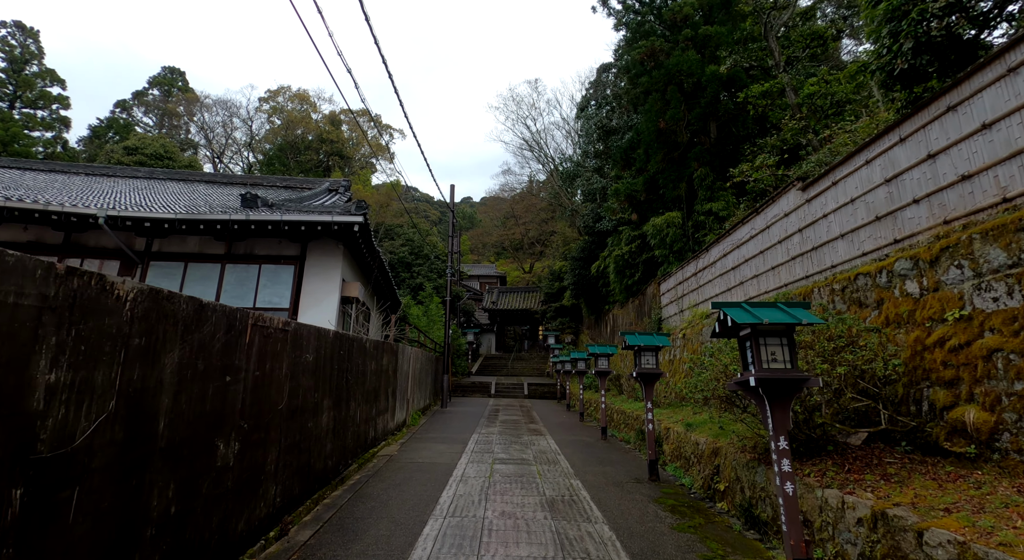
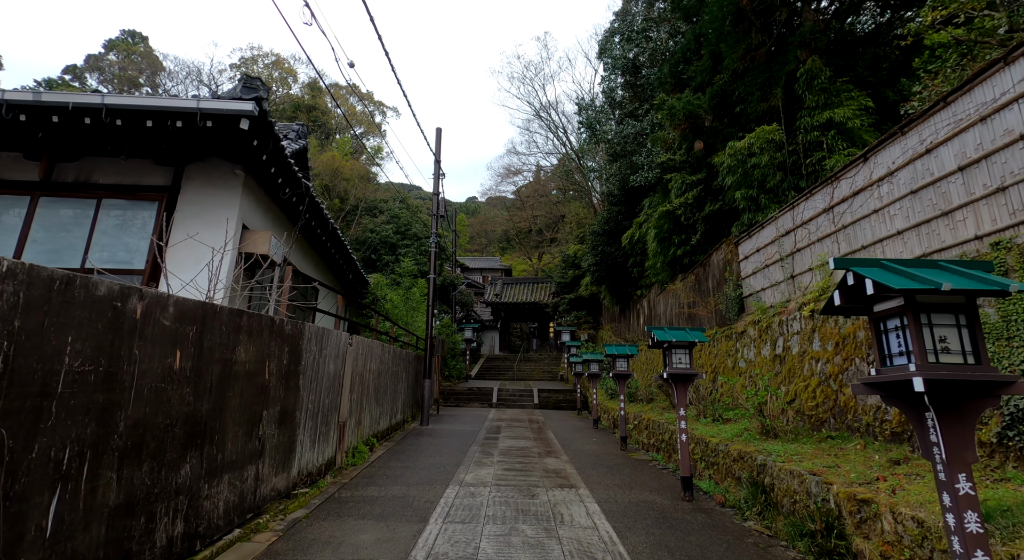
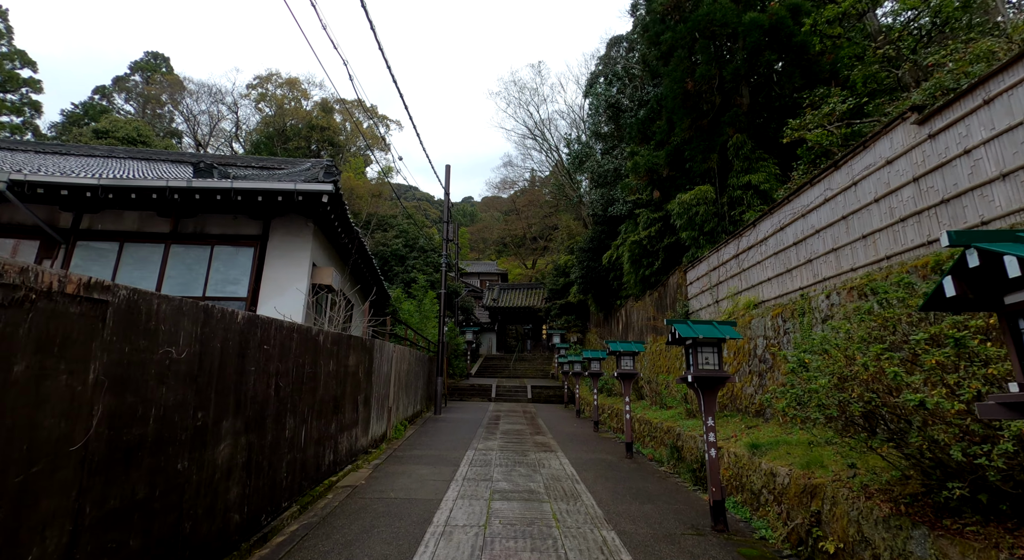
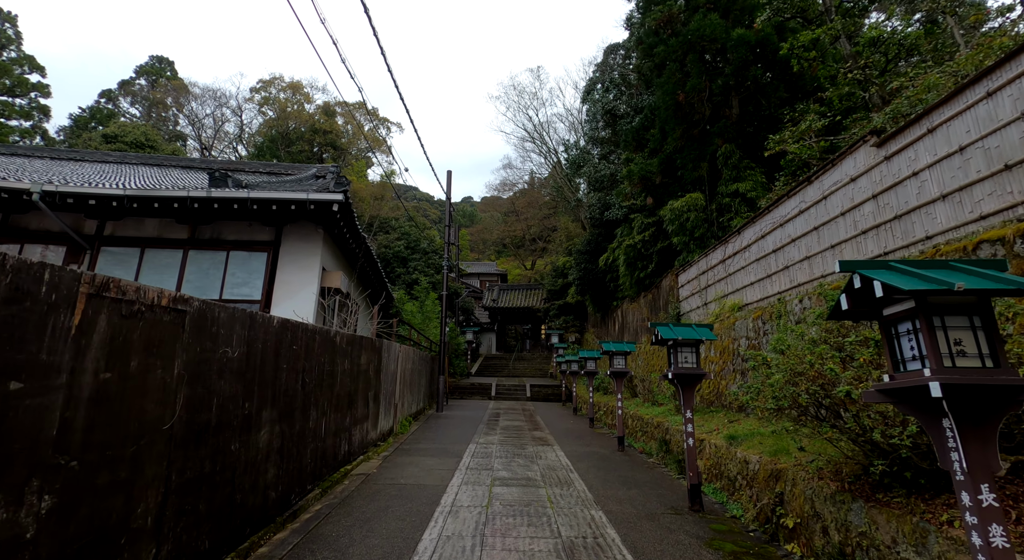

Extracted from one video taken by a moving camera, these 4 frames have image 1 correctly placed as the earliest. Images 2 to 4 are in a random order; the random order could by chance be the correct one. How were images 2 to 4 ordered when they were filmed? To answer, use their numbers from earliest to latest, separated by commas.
4, 3, 2
